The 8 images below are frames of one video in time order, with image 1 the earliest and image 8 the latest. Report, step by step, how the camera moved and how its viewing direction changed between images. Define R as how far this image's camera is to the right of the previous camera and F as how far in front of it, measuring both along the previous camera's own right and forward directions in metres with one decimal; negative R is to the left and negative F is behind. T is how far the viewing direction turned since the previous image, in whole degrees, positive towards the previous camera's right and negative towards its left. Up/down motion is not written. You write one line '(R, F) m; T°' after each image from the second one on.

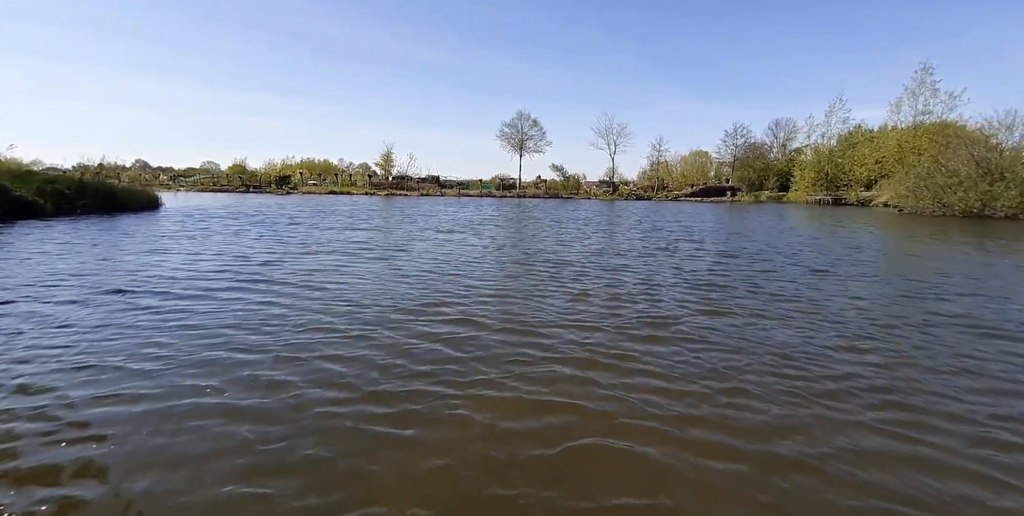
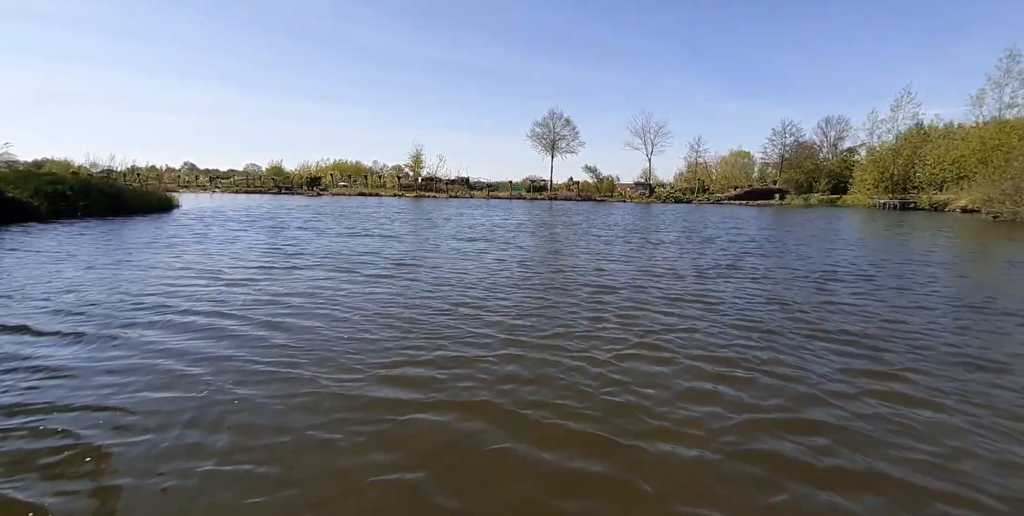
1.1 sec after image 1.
(0.0, +2.4) m; -3°
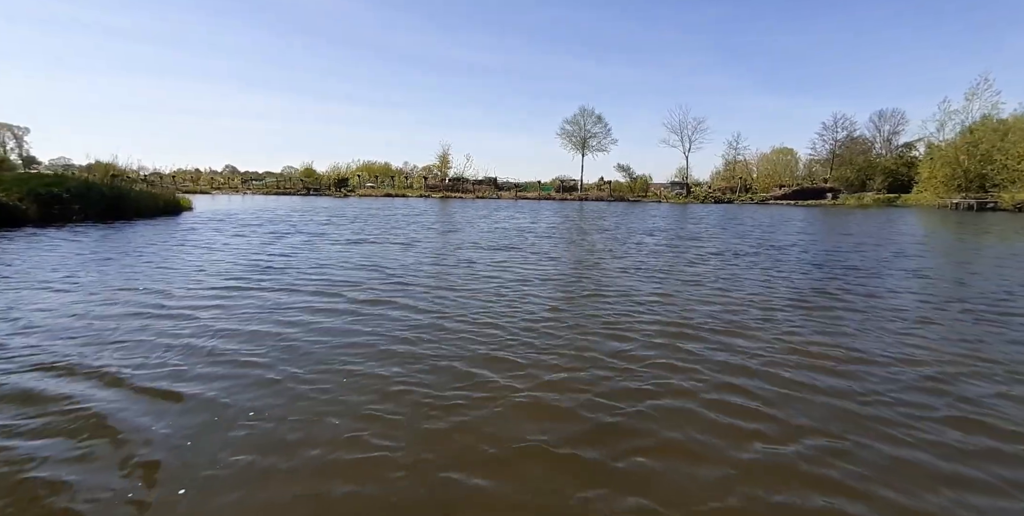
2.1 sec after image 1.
(0.0, +2.3) m; -3°
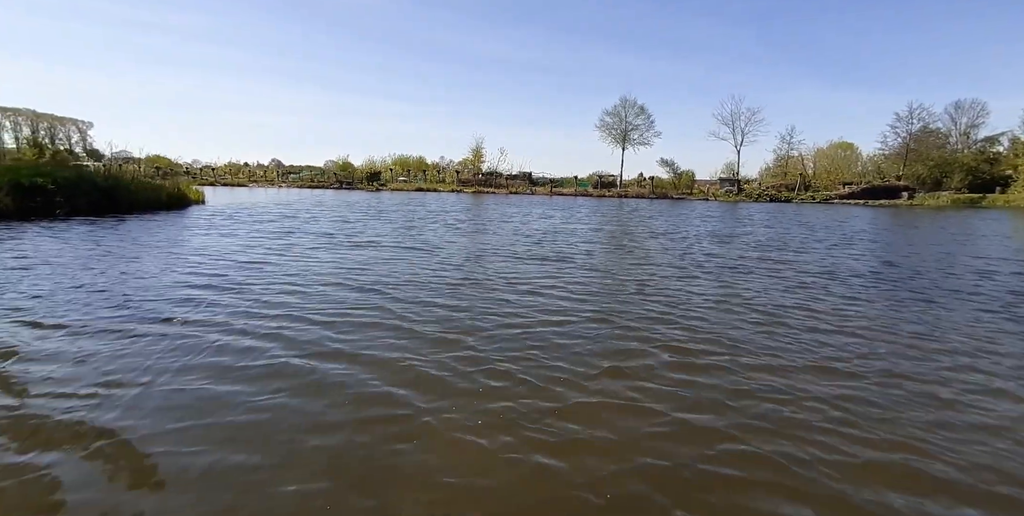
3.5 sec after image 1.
(-0.1, +2.9) m; -4°
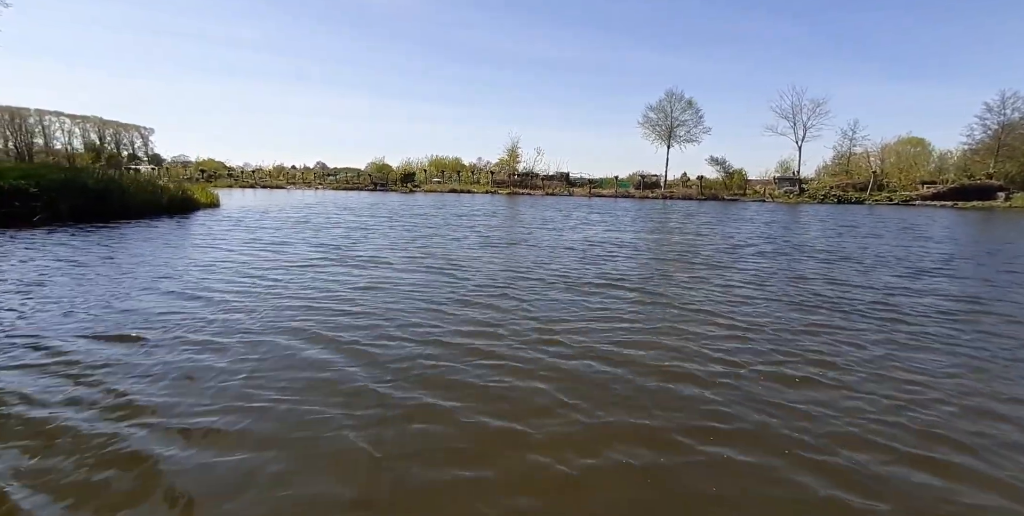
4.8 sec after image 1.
(-0.1, +2.8) m; -4°
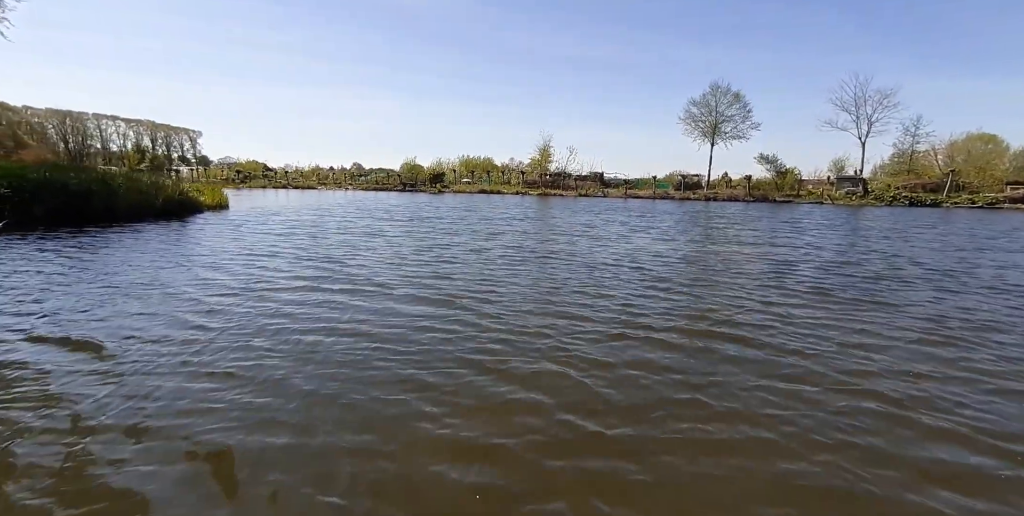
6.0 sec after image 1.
(-0.1, +2.6) m; -3°
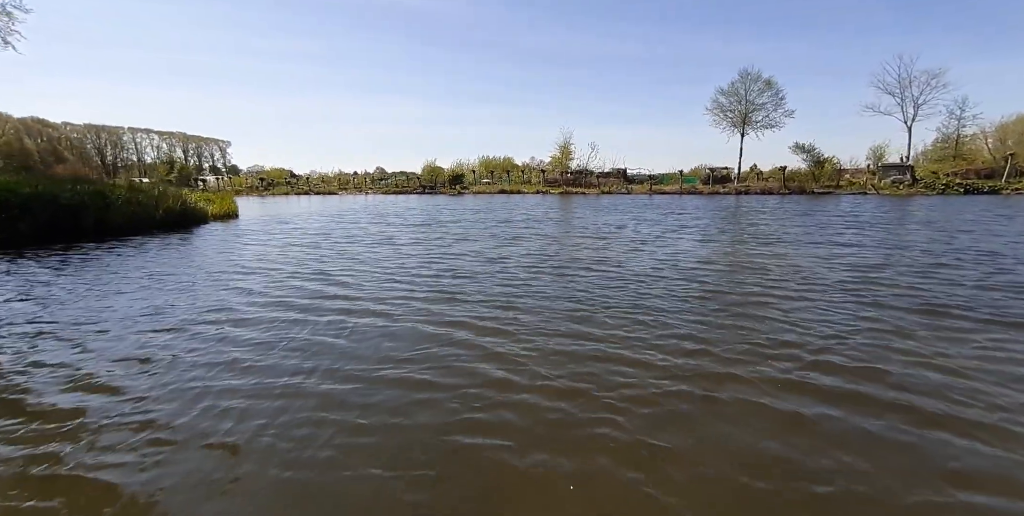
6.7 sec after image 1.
(0.0, +1.5) m; -2°
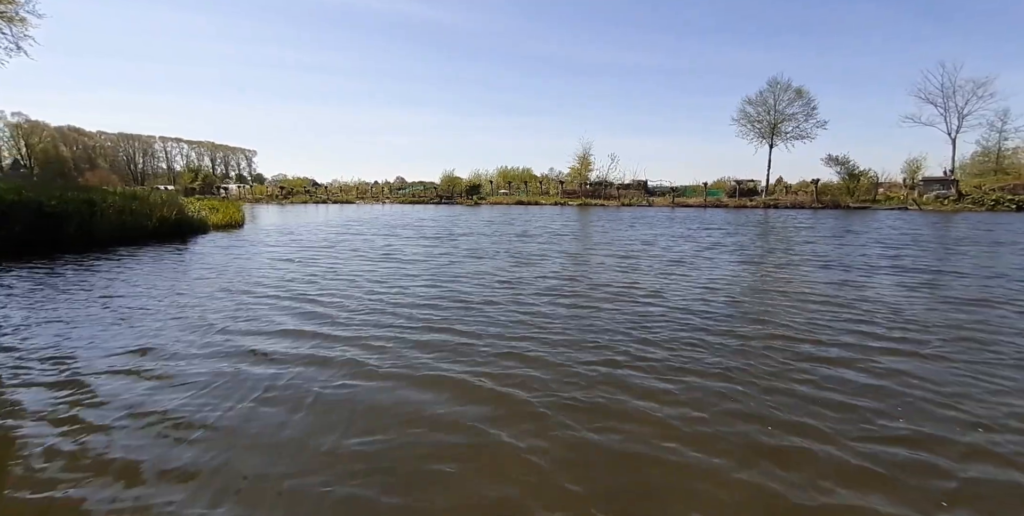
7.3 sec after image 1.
(-0.1, +1.4) m; -2°
